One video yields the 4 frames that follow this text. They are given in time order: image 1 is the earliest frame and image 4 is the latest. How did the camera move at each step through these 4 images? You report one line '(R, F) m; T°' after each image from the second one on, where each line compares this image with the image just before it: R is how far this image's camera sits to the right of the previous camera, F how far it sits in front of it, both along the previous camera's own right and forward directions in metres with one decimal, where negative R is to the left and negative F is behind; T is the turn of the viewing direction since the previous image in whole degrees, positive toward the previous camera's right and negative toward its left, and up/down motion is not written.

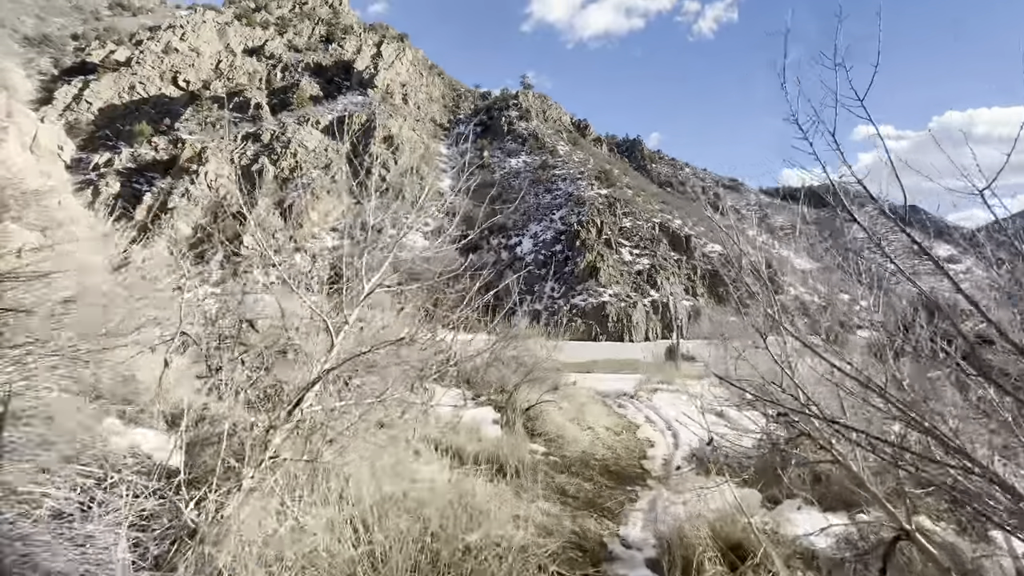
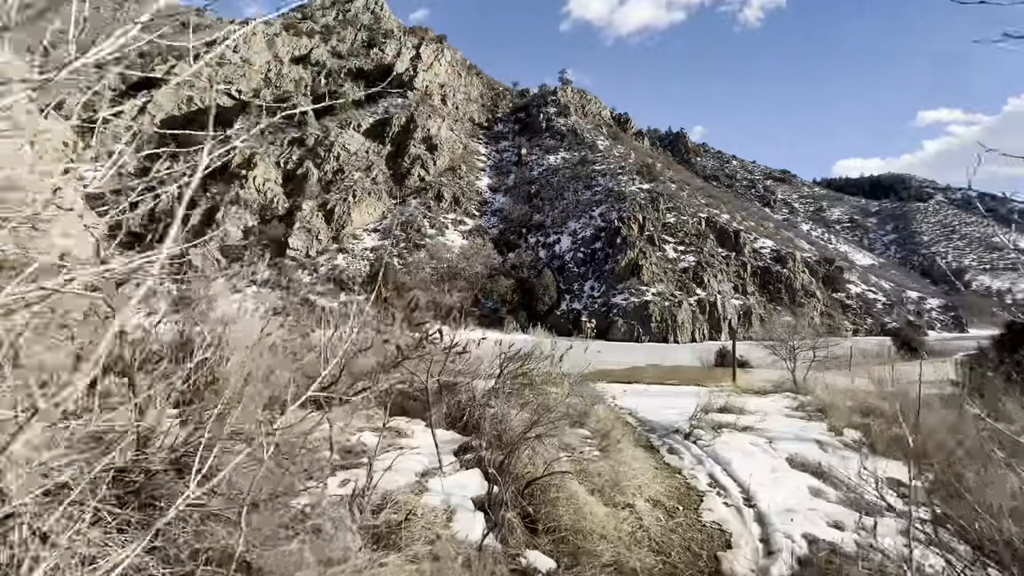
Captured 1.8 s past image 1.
(+0.3, +1.8) m; -5°
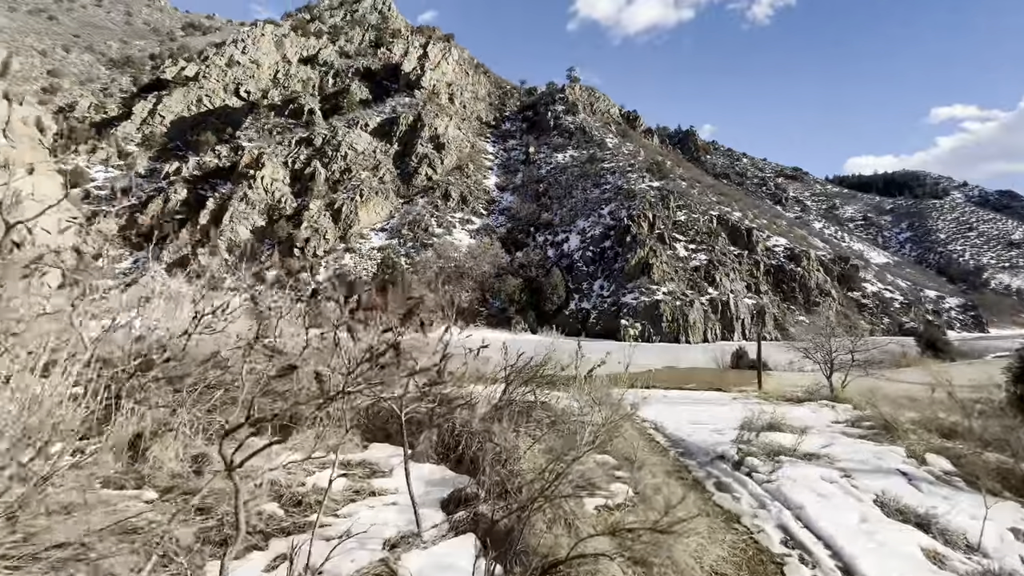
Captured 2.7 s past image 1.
(0.0, +1.1) m; -1°
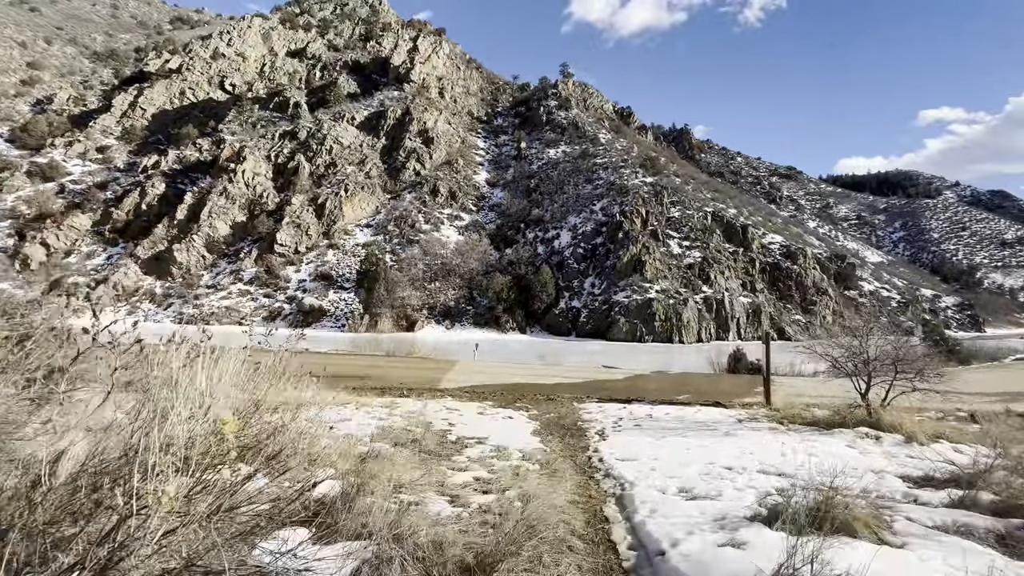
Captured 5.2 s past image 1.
(+1.2, +3.0) m; +1°
